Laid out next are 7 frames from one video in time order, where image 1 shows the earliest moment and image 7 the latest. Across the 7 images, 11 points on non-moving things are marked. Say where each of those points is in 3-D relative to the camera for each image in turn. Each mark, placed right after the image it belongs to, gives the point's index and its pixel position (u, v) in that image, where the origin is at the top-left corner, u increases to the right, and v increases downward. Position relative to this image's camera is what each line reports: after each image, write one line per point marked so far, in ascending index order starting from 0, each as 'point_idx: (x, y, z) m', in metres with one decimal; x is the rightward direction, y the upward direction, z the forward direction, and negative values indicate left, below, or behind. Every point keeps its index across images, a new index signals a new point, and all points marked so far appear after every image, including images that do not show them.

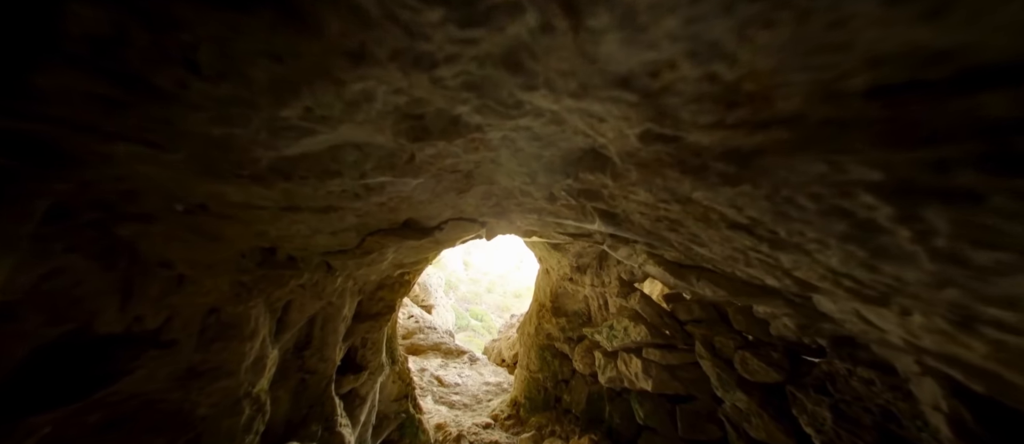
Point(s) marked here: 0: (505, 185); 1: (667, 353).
0: (-0.1, +0.2, +2.0) m
1: (+2.2, -1.8, +4.4) m
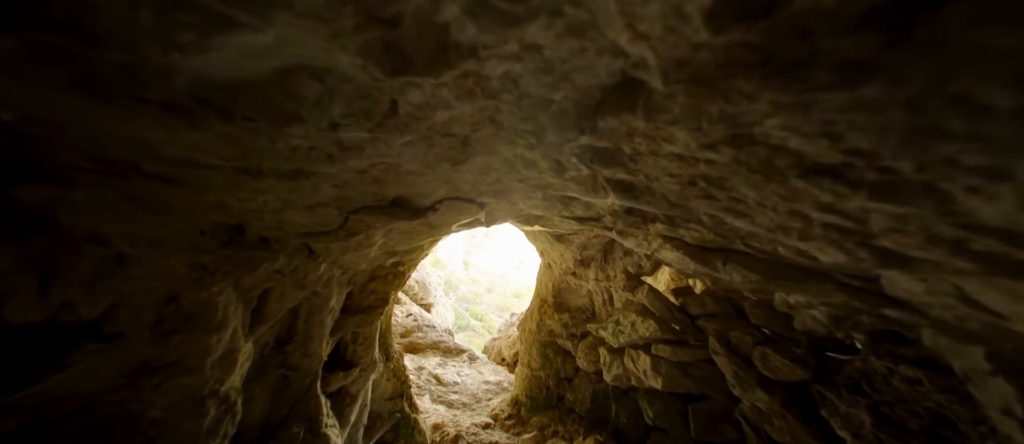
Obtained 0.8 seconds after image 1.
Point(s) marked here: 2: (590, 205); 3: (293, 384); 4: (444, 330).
0: (0.0, +0.4, +1.7) m
1: (+2.3, -1.7, +4.2) m
2: (+0.6, +0.1, +2.3) m
3: (-2.0, -1.4, +2.7) m
4: (-2.1, -3.5, +9.3) m
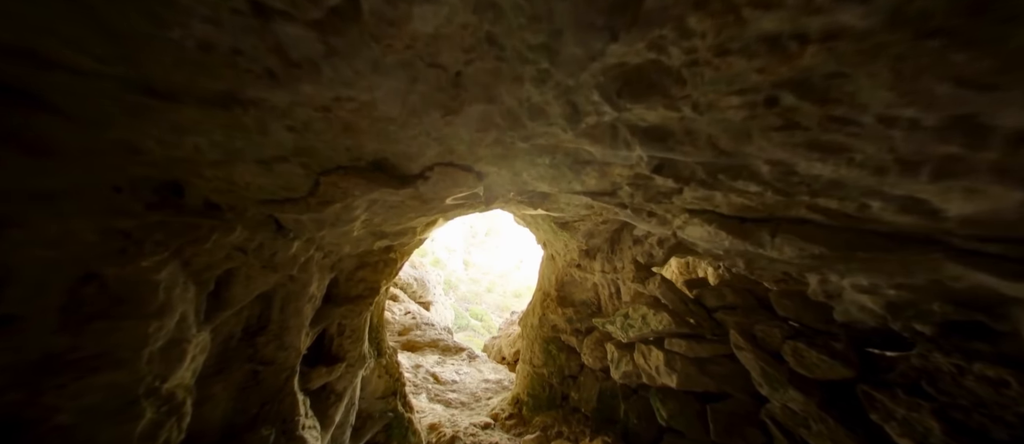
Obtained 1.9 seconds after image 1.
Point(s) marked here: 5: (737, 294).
0: (0.0, +0.6, +1.4) m
1: (+2.3, -1.5, +3.8) m
2: (+0.6, +0.3, +1.9) m
3: (-1.9, -1.2, +2.4) m
4: (-2.0, -3.2, +9.0) m
5: (+2.7, -0.9, +3.7) m
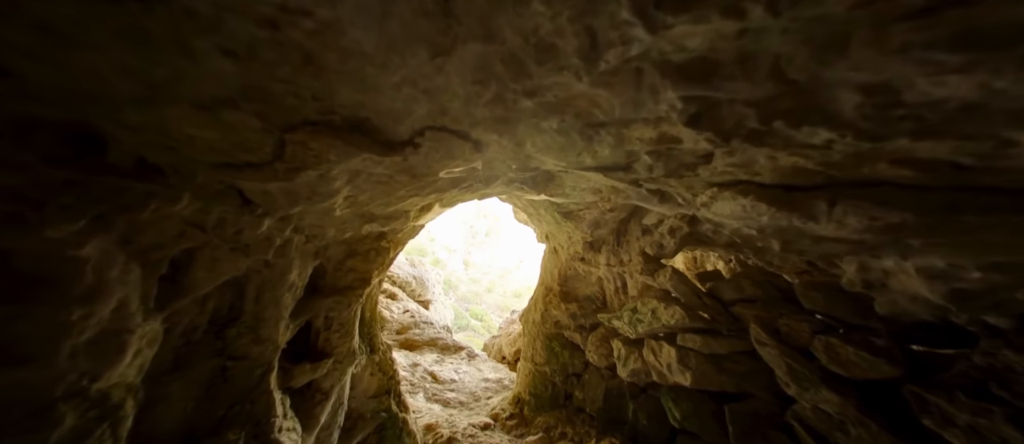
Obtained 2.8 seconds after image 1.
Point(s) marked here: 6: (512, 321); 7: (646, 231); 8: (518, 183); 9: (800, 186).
0: (0.0, +0.7, +1.1) m
1: (+2.3, -1.4, +3.6) m
2: (+0.6, +0.5, +1.6) m
3: (-1.9, -1.1, +2.1) m
4: (-2.0, -3.0, +8.7) m
5: (+2.8, -0.7, +3.4) m
6: (-0.1, -3.6, +10.2) m
7: (+1.7, -0.1, +4.1) m
8: (0.0, +0.4, +3.1) m
9: (+1.5, +0.2, +1.6) m
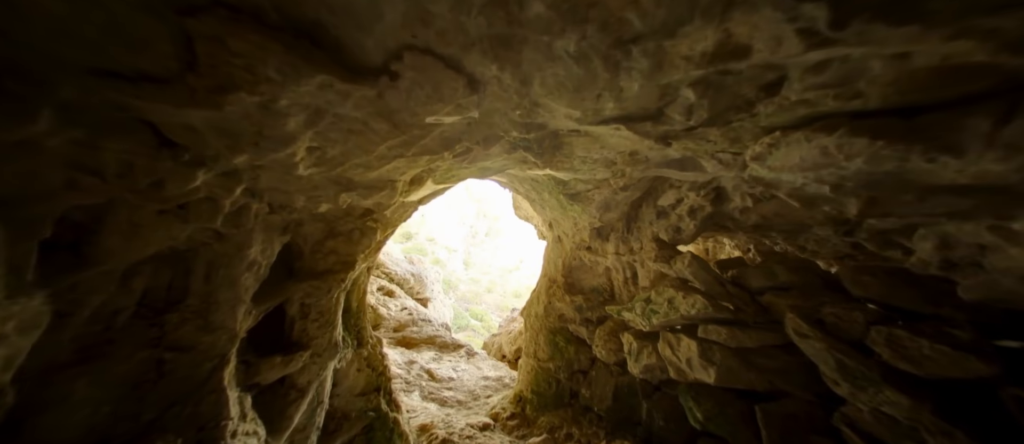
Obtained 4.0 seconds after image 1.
0: (0.0, +0.9, +0.7) m
1: (+2.3, -1.1, +3.2) m
2: (+0.6, +0.7, +1.2) m
3: (-1.9, -0.9, +1.7) m
4: (-2.0, -2.7, +8.4) m
5: (+2.8, -0.5, +3.0) m
6: (0.0, -3.3, +9.9) m
7: (+1.8, +0.1, +3.7) m
8: (+0.1, +0.6, +2.7) m
9: (+1.5, +0.4, +1.2) m
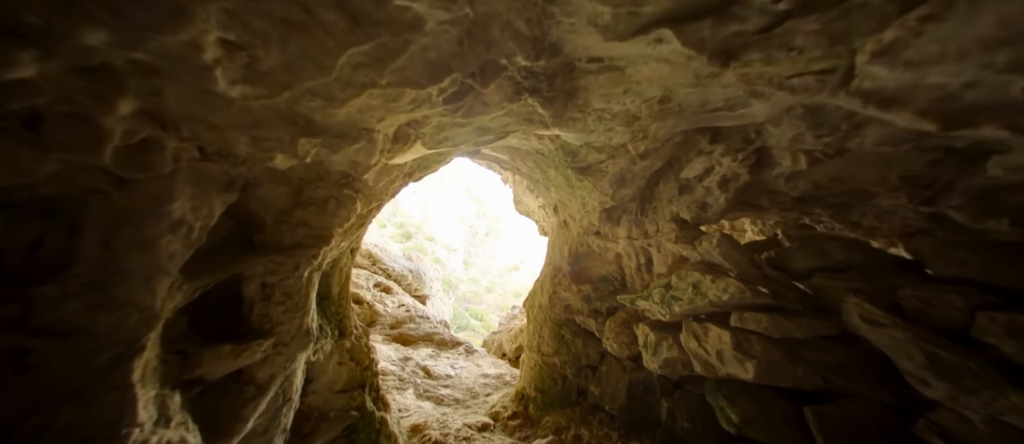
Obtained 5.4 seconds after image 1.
0: (0.0, +1.1, +0.2) m
1: (+2.3, -0.8, +2.7) m
2: (+0.6, +0.9, +0.7) m
3: (-1.9, -0.6, +1.3) m
4: (-1.9, -2.3, +7.9) m
5: (+2.8, -0.2, +2.5) m
6: (0.0, -2.9, +9.4) m
7: (+1.8, +0.4, +3.1) m
8: (+0.1, +0.9, +2.2) m
9: (+1.5, +0.6, +0.6) m
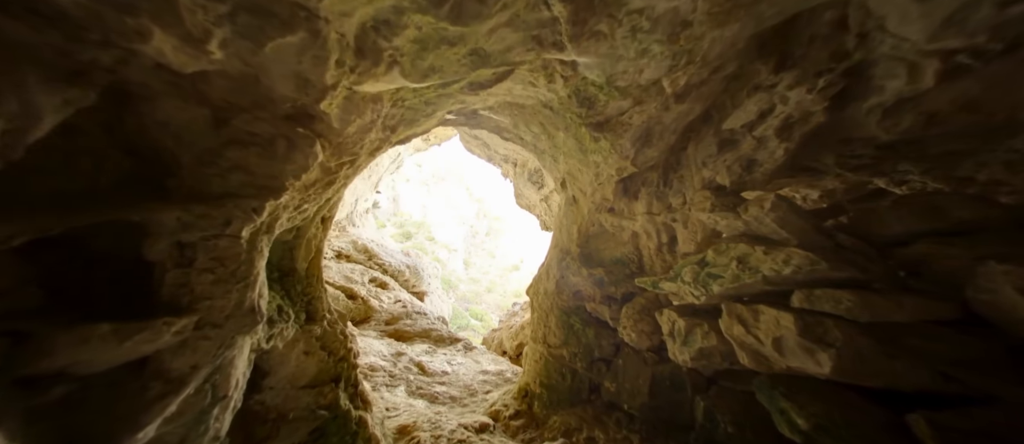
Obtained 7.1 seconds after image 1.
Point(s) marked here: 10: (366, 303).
0: (+0.1, +1.4, -0.5) m
1: (+2.4, -0.5, +2.0) m
2: (+0.7, +1.2, 0.0) m
3: (-1.9, -0.3, +0.6) m
4: (-1.9, -1.8, +7.3) m
5: (+2.8, +0.1, +1.8) m
6: (+0.1, -2.3, +8.8) m
7: (+1.8, +0.8, +2.4) m
8: (+0.1, +1.3, +1.5) m
9: (+1.5, +0.9, -0.1) m
10: (-3.3, -1.6, +6.8) m
